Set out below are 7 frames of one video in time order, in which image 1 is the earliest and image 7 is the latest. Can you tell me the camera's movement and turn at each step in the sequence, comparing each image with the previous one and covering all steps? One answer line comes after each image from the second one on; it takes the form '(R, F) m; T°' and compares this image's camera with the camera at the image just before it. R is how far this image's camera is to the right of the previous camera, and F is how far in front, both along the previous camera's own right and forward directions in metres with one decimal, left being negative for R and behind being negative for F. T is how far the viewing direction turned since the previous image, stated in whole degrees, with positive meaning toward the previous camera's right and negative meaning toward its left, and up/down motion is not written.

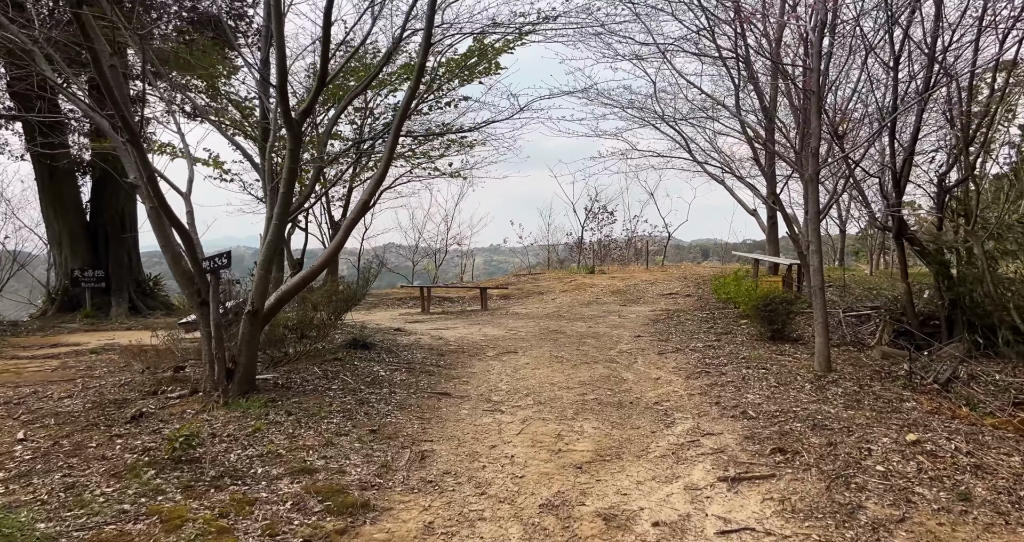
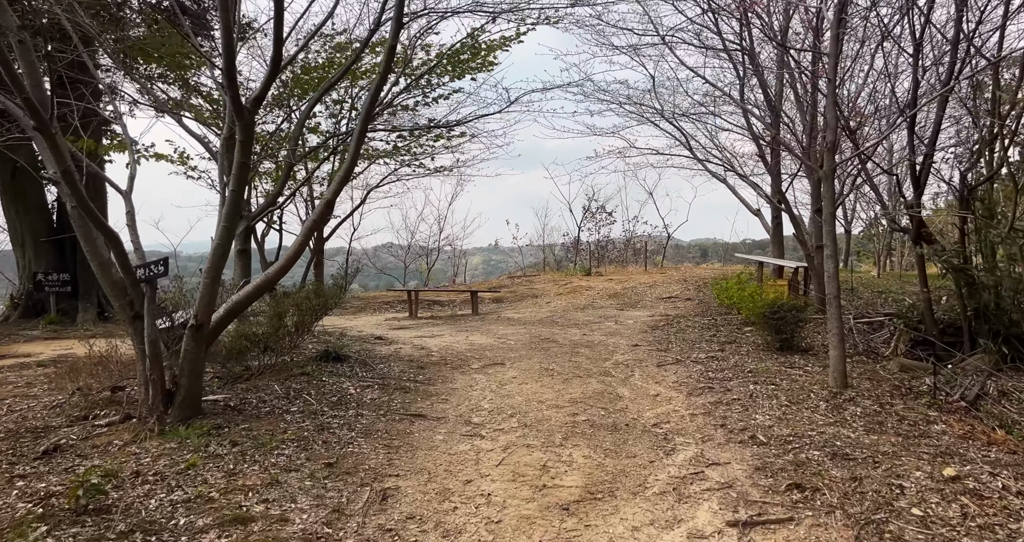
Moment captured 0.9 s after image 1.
(+0.1, +0.6) m; 0°
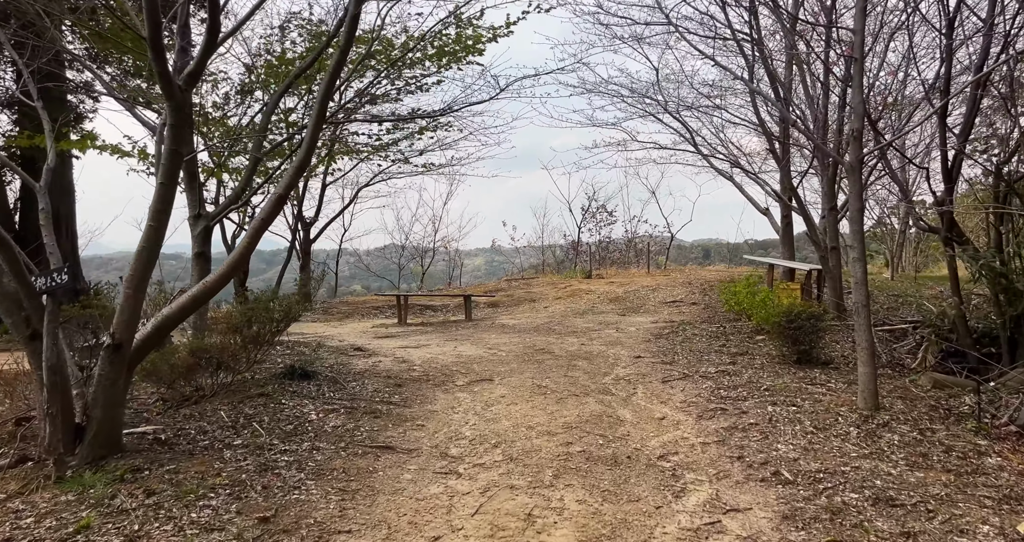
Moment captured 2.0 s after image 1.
(+0.1, +0.7) m; 0°
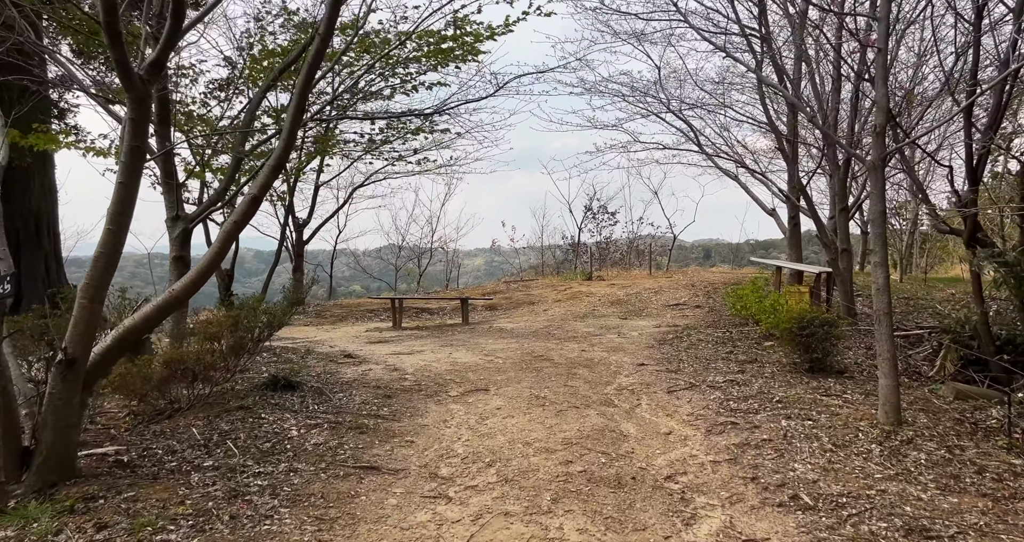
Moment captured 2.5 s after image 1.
(0.0, +0.4) m; 0°
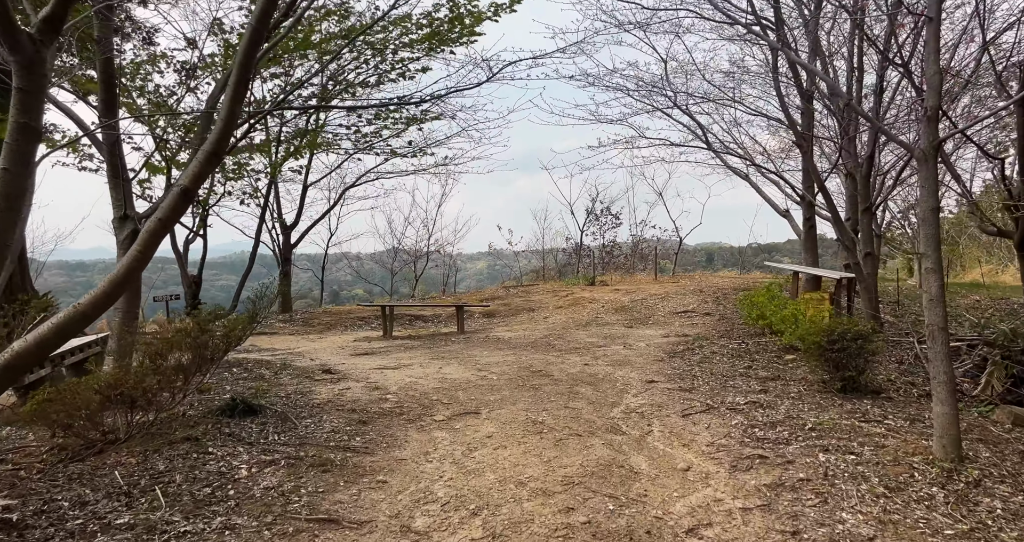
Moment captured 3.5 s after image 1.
(+0.1, +0.7) m; 0°
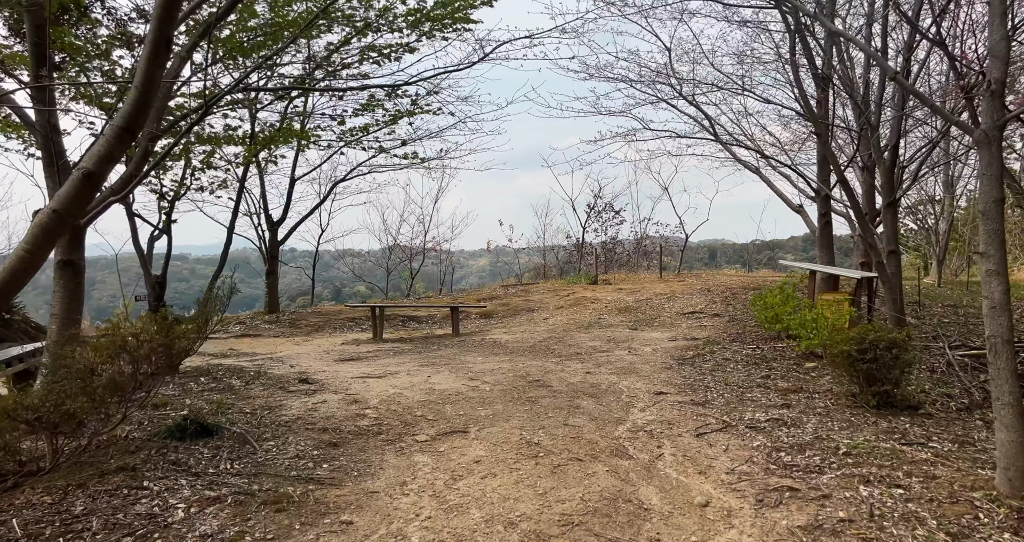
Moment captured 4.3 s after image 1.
(+0.1, +0.6) m; 0°
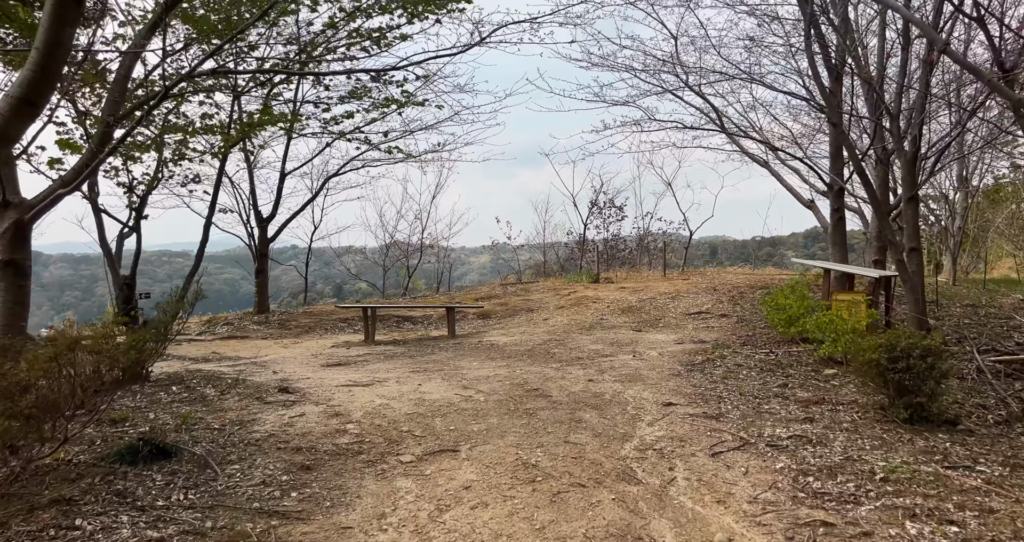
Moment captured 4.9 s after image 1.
(0.0, +0.5) m; 0°
